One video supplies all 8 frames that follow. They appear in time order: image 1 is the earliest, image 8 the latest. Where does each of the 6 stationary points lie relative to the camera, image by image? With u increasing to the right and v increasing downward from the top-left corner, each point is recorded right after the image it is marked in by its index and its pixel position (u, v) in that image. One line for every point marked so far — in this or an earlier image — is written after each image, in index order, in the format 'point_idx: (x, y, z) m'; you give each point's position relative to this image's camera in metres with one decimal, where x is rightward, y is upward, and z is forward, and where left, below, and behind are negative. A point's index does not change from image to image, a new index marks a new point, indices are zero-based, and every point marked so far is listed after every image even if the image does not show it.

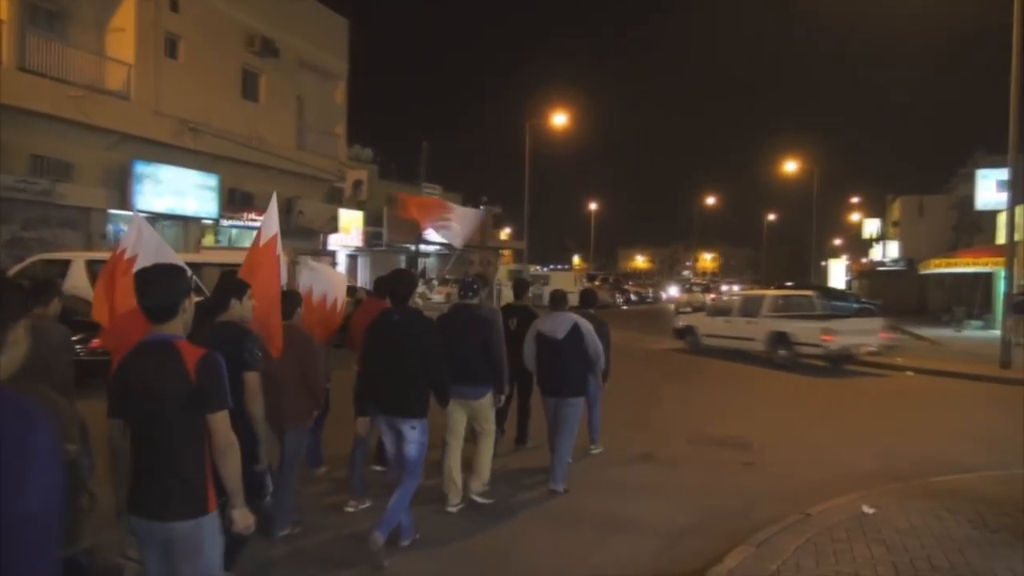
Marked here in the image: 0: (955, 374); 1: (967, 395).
0: (+8.9, -1.7, +19.2) m
1: (+7.3, -1.8, +15.5) m
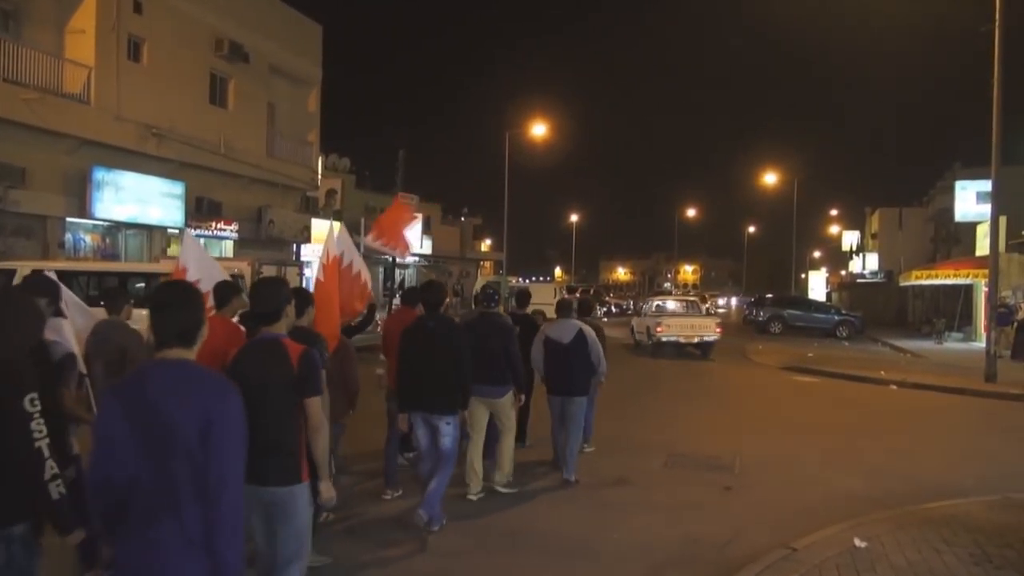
0: (+8.4, -2.0, +18.8) m
1: (+6.9, -1.9, +15.0) m
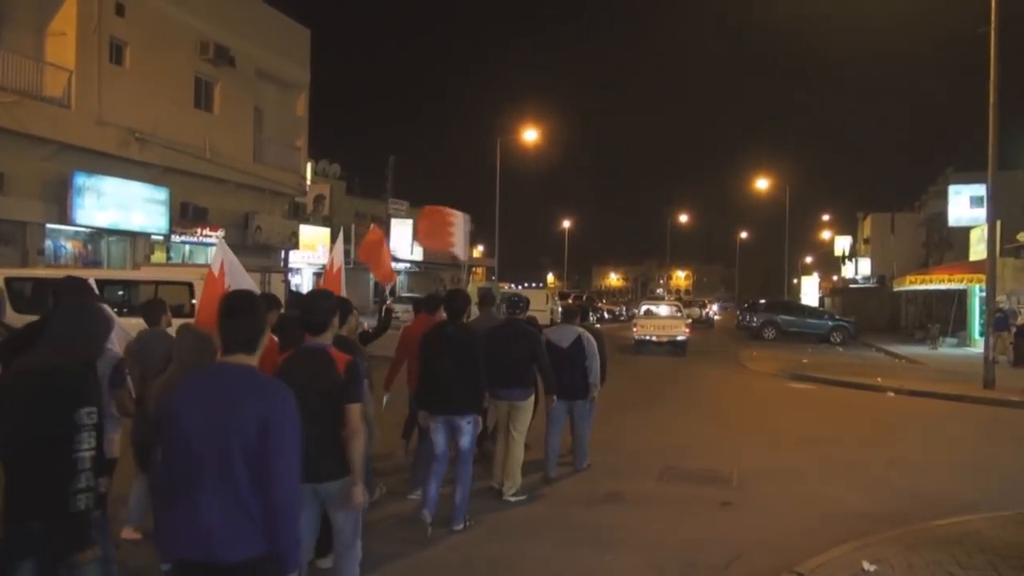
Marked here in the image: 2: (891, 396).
0: (+8.2, -2.1, +18.5) m
1: (+6.7, -2.0, +14.7) m
2: (+7.4, -2.1, +18.8) m
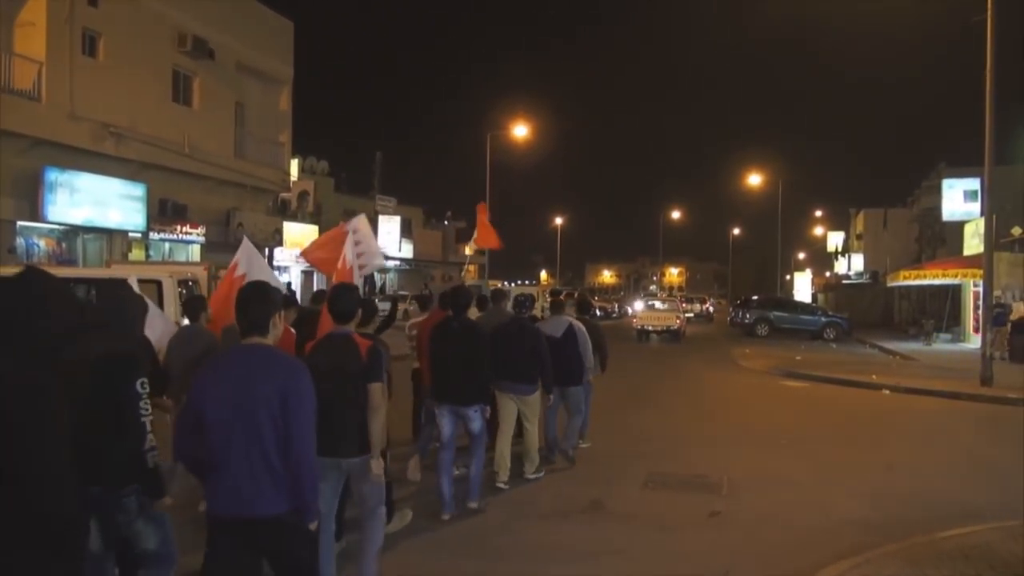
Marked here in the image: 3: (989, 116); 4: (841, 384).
0: (+7.9, -2.0, +18.0) m
1: (+6.5, -1.9, +14.2) m
2: (+7.1, -2.0, +18.3) m
3: (+9.8, +3.6, +19.9) m
4: (+6.8, -2.0, +19.8) m
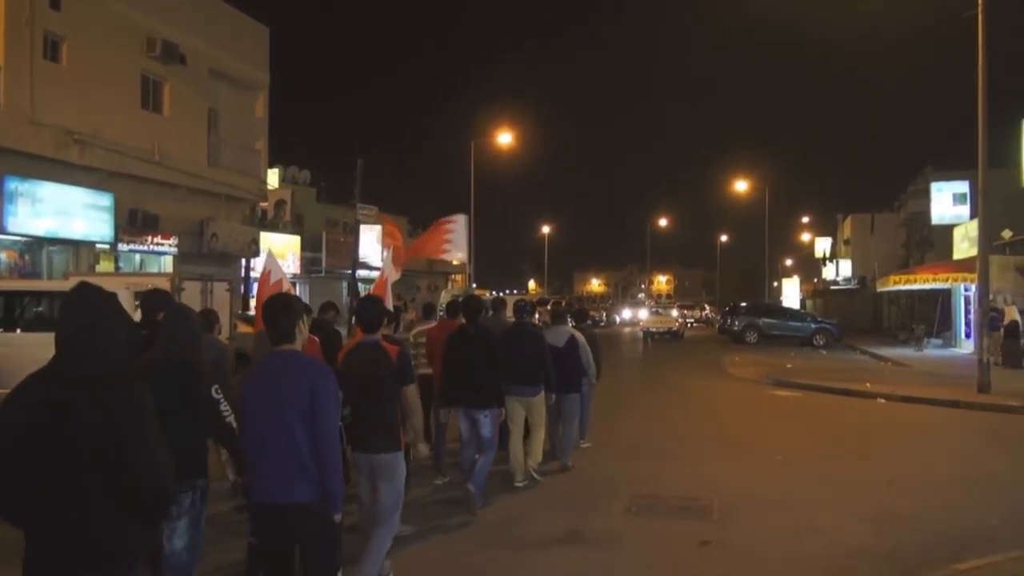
0: (+7.6, -2.0, +17.4) m
1: (+6.2, -2.0, +13.6) m
2: (+6.8, -2.1, +17.7) m
3: (+9.4, +3.5, +19.3) m
4: (+6.4, -2.1, +19.1) m
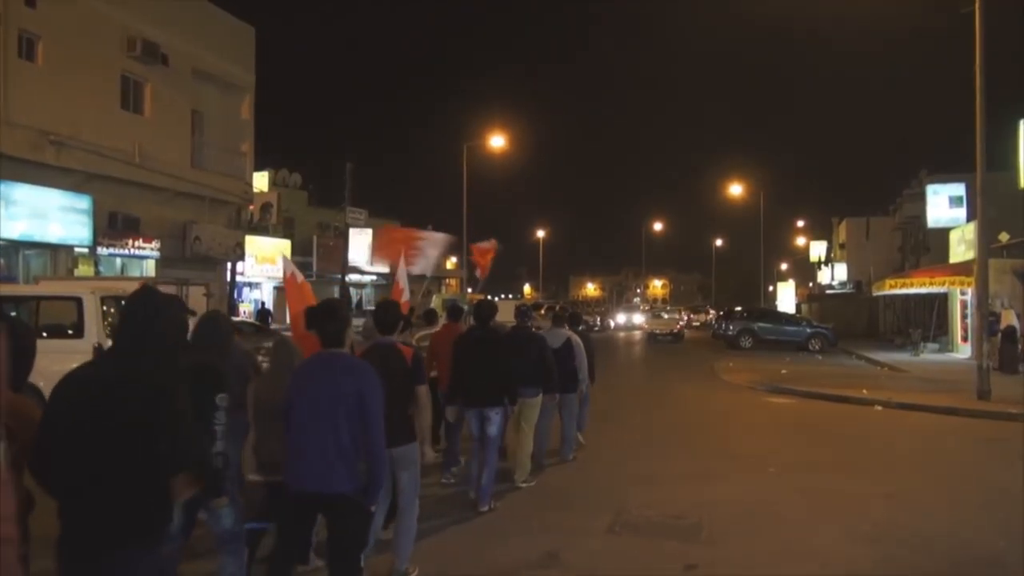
0: (+7.4, -2.1, +17.0) m
1: (+6.0, -2.0, +13.1) m
2: (+6.5, -2.2, +17.2) m
3: (+9.2, +3.4, +18.9) m
4: (+6.2, -2.2, +18.7) m
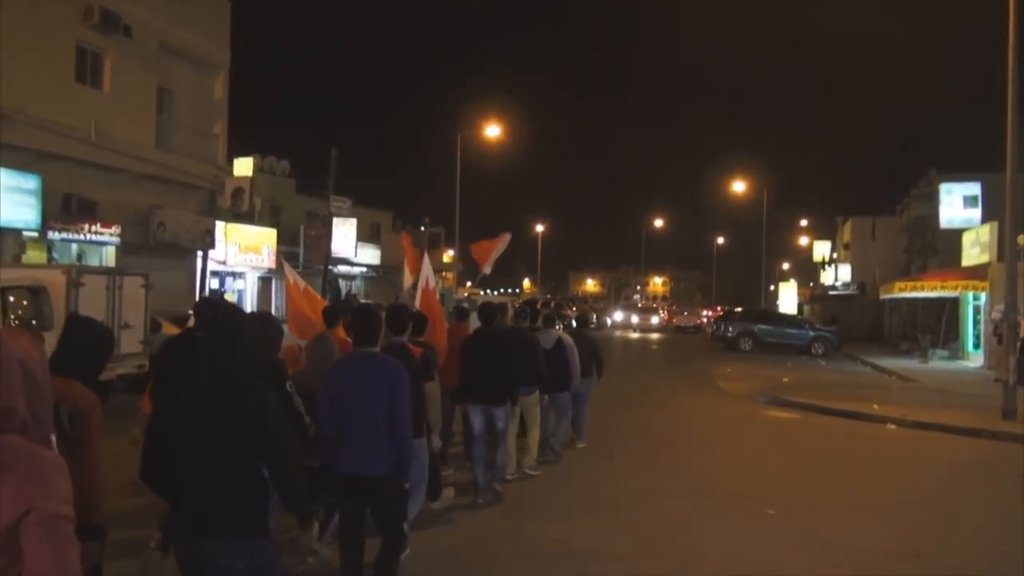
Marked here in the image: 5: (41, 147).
0: (+6.9, -2.2, +15.3) m
1: (+5.6, -2.1, +11.5) m
2: (+6.1, -2.3, +15.6) m
3: (+8.9, +3.3, +17.3) m
4: (+5.8, -2.2, +17.1) m
5: (-9.4, +2.8, +19.2) m
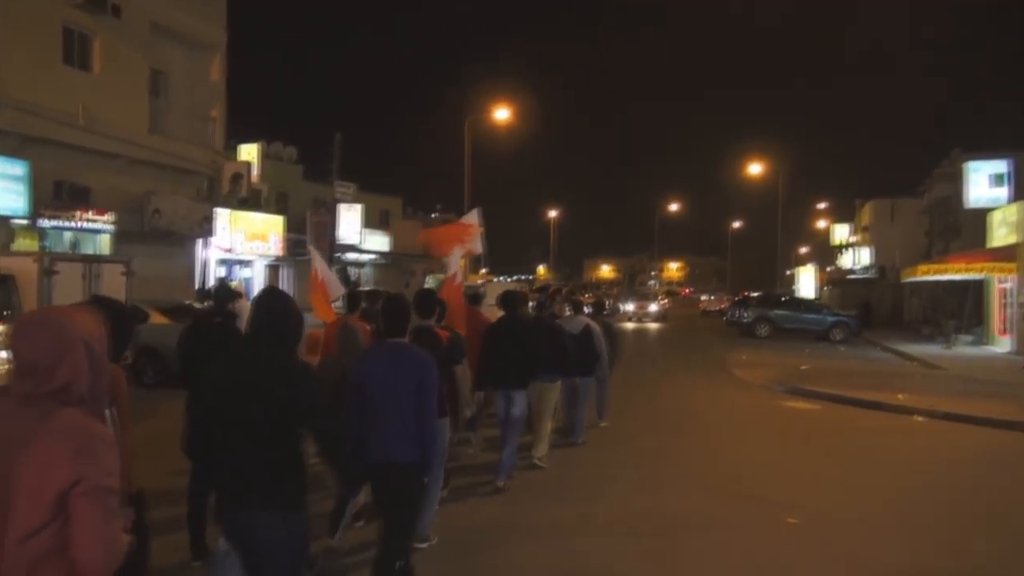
0: (+7.0, -1.9, +14.4) m
1: (+5.6, -1.9, +10.6) m
2: (+6.2, -2.0, +14.7) m
3: (+8.9, +3.6, +16.2) m
4: (+5.8, -1.9, +16.2) m
5: (-9.3, +3.0, +18.5) m
